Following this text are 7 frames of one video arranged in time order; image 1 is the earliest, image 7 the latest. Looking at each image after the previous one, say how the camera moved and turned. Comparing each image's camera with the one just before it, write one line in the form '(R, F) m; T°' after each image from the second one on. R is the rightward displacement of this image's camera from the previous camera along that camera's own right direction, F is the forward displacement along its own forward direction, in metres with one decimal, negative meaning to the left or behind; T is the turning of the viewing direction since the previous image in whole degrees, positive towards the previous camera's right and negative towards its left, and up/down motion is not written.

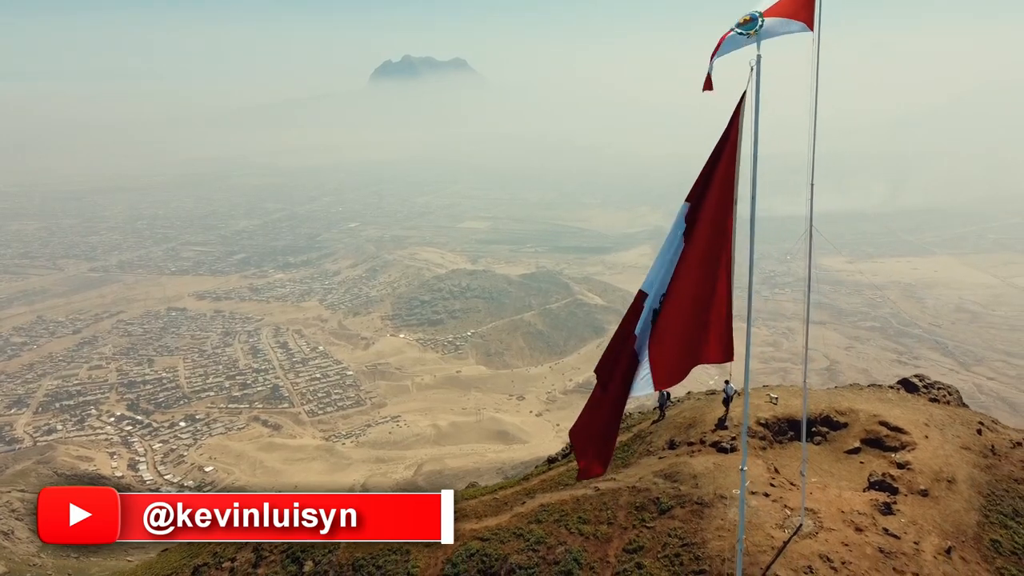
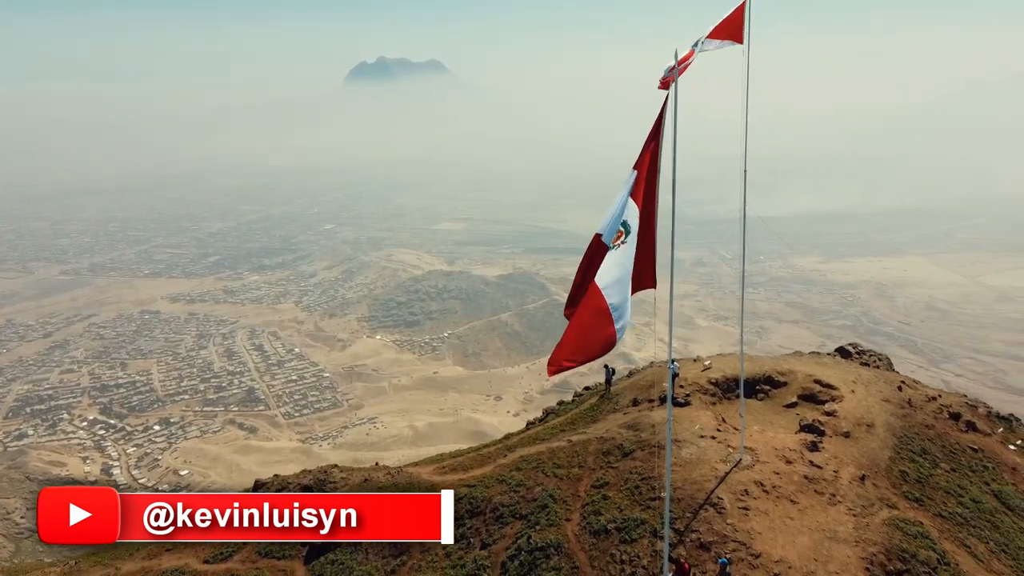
(-0.1, -1.7) m; +2°
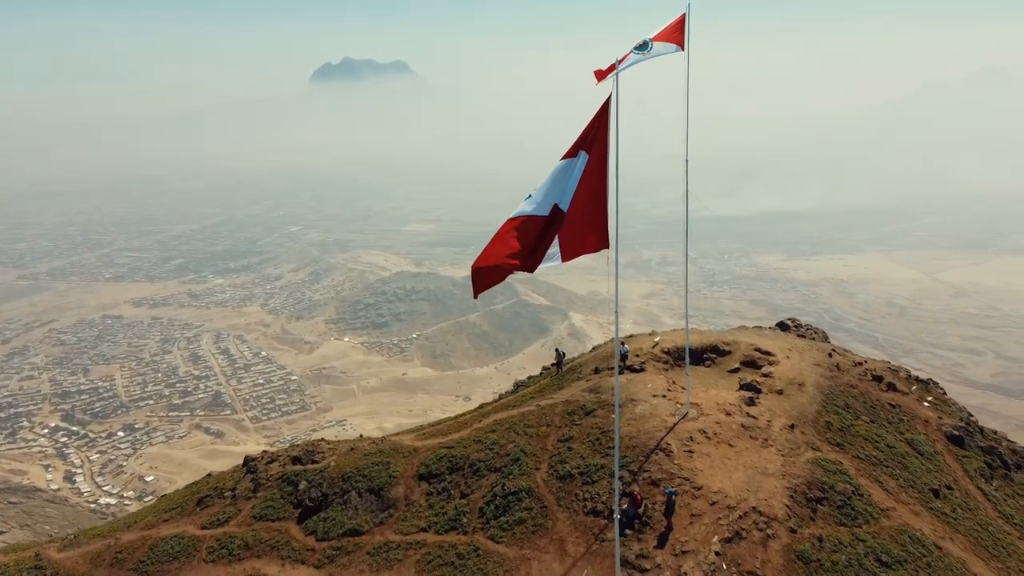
(-0.1, -1.5) m; +2°
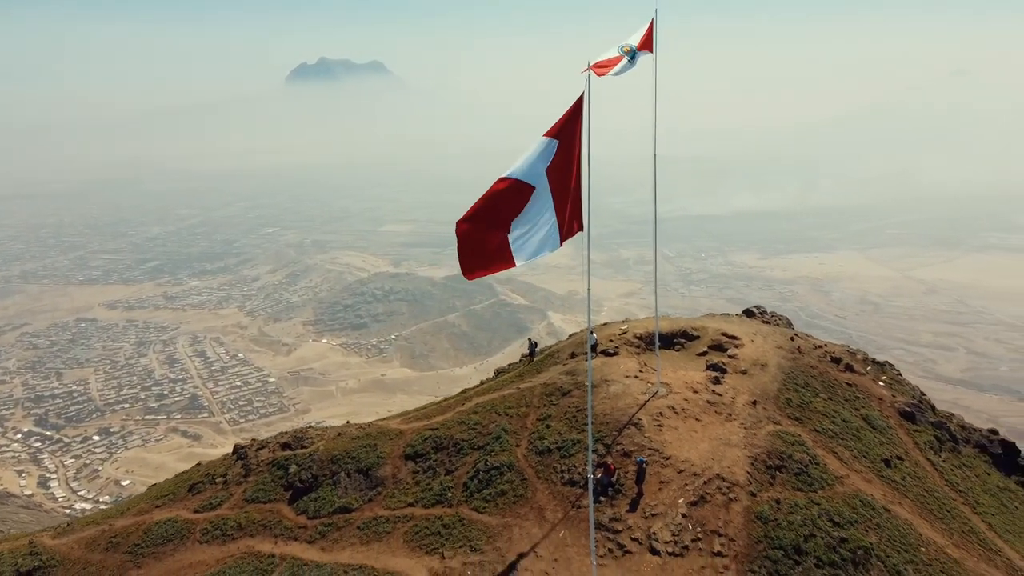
(0.0, -0.8) m; +2°
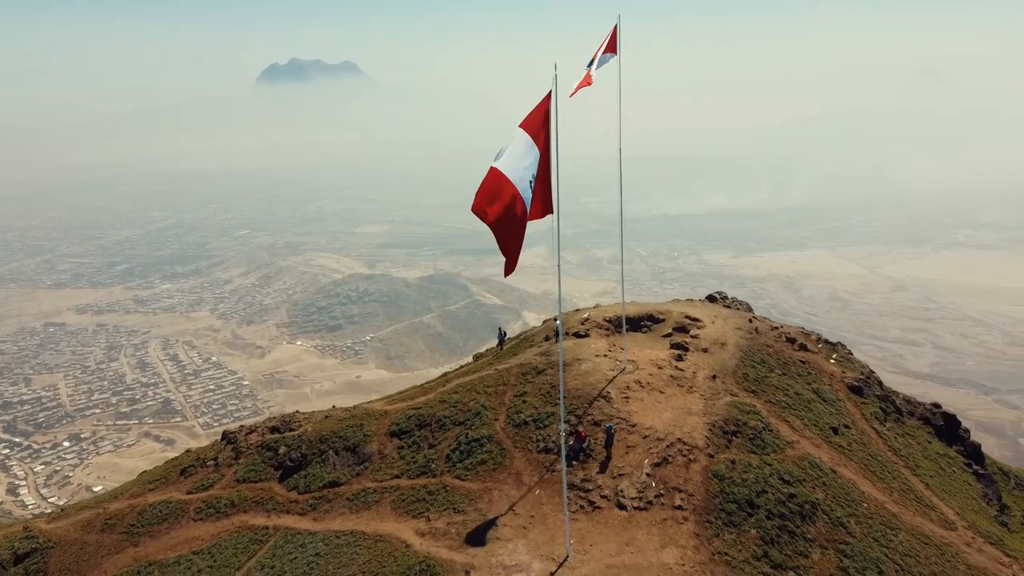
(-0.1, -1.1) m; +2°
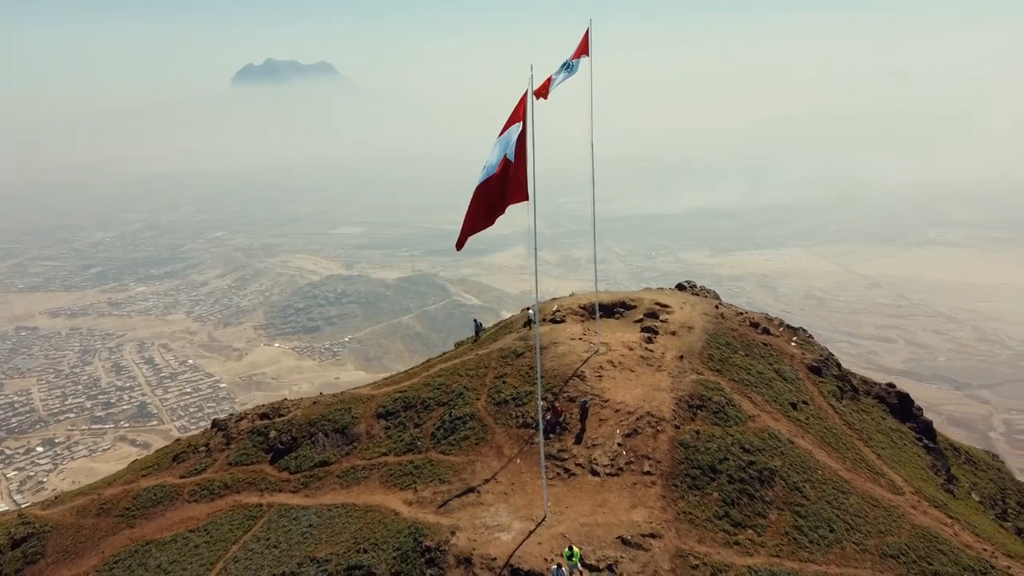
(0.0, -1.0) m; +2°
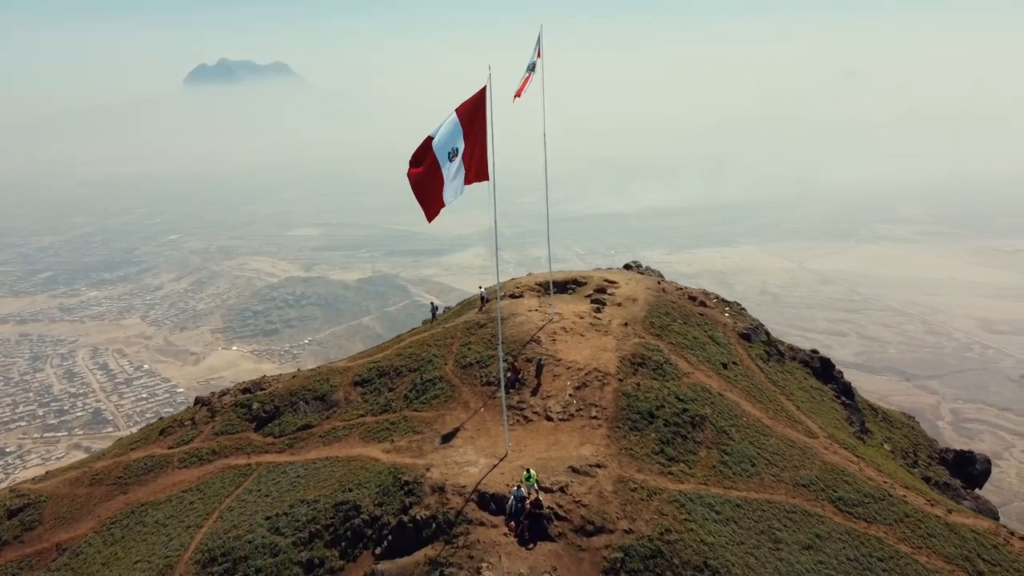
(-0.1, -1.9) m; +3°
